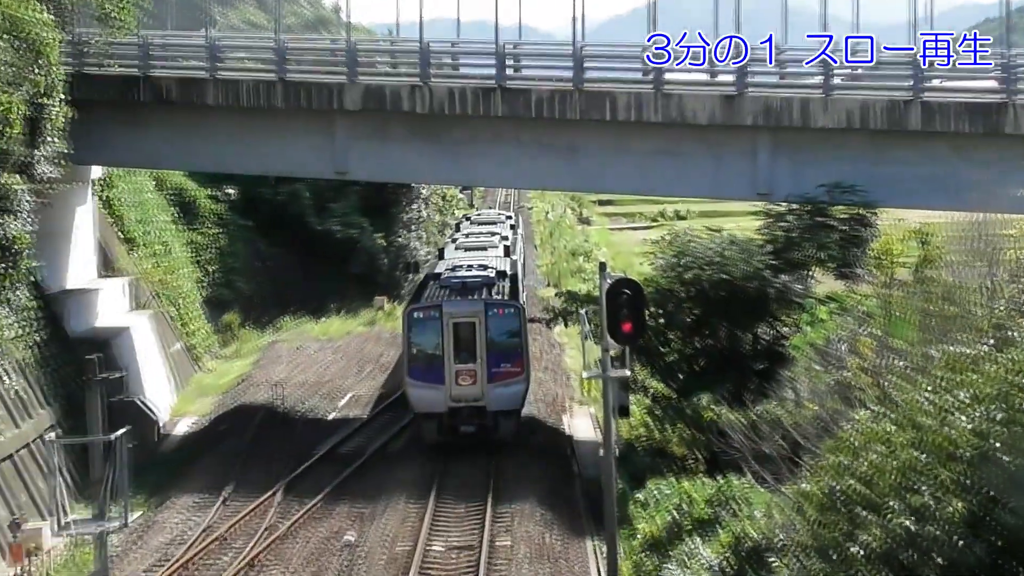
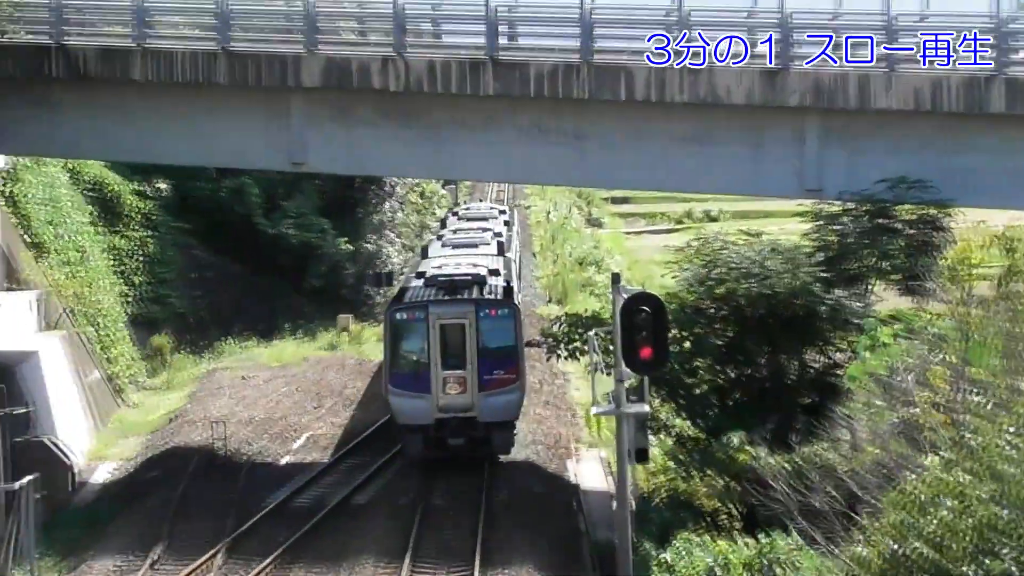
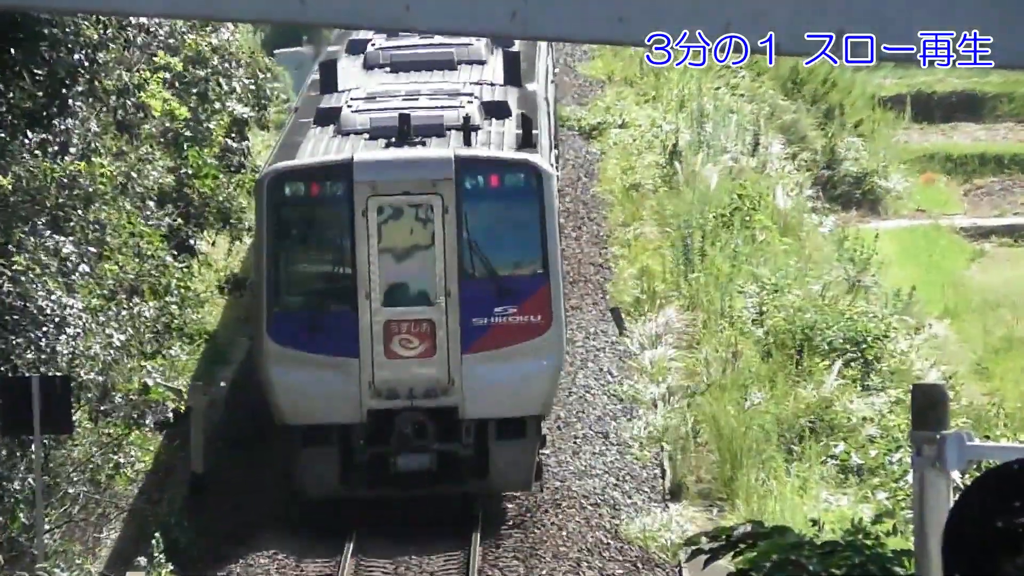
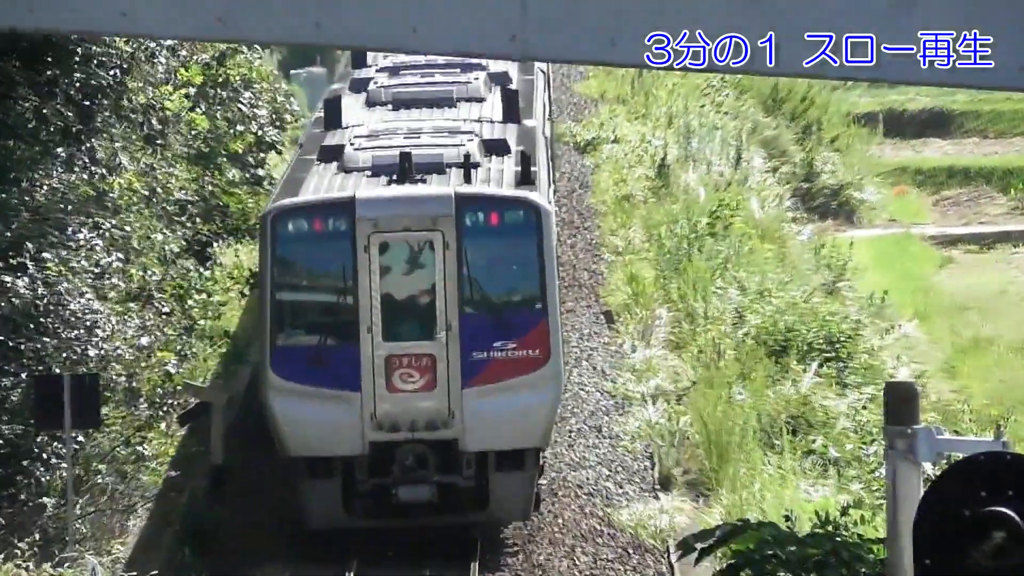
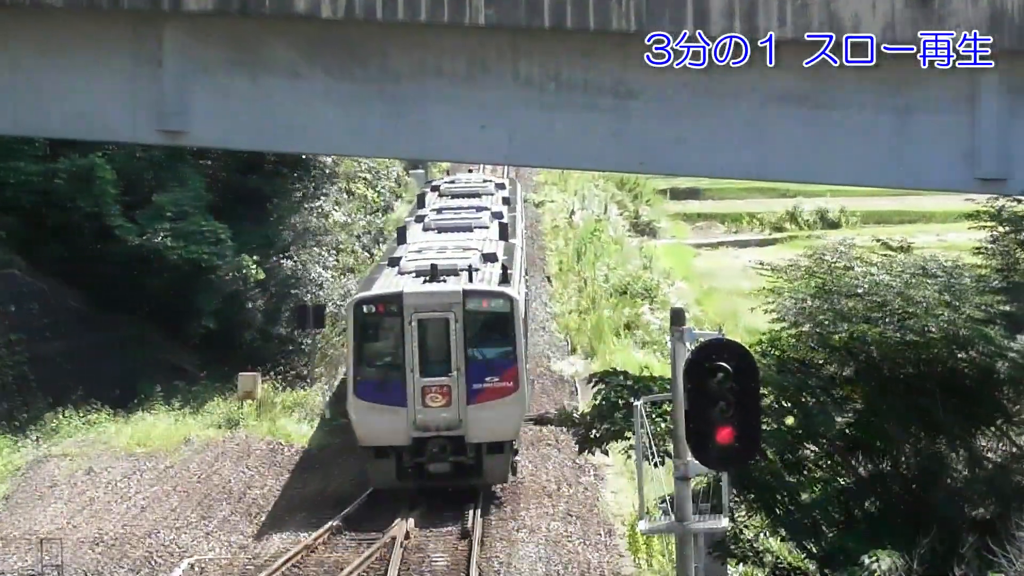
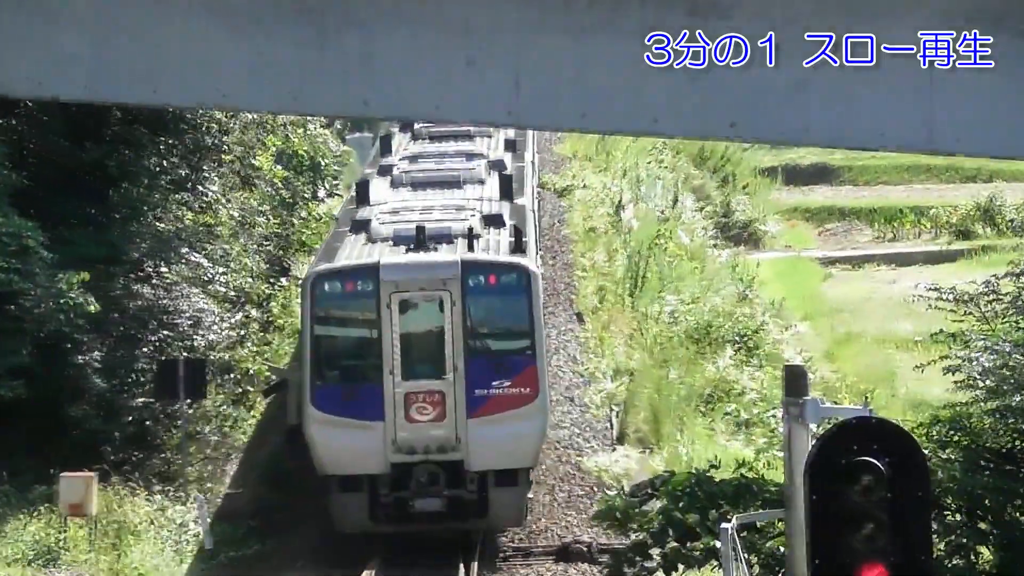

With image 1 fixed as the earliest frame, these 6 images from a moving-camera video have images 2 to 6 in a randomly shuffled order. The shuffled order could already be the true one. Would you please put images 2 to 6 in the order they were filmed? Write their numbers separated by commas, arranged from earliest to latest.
2, 5, 6, 4, 3
